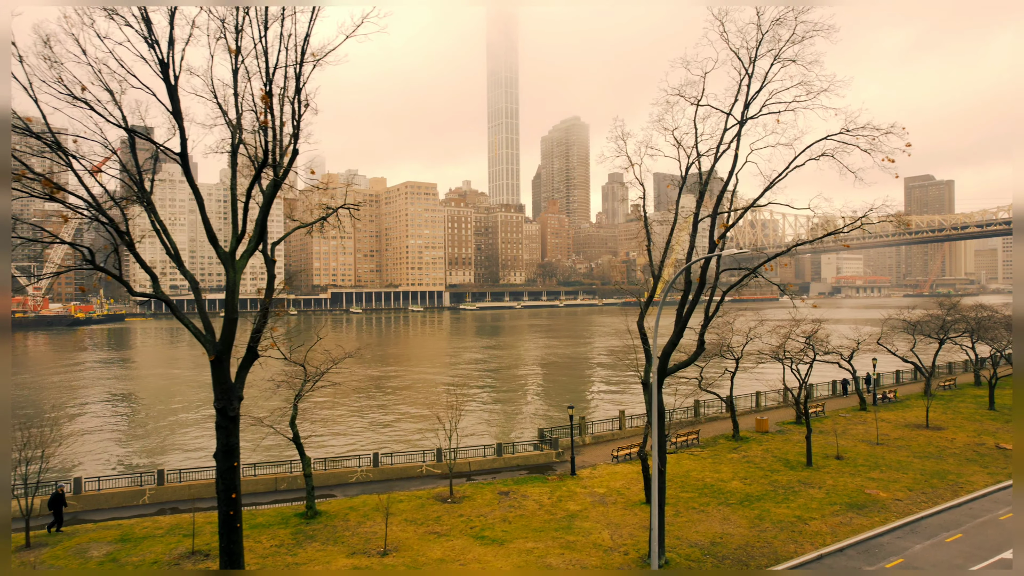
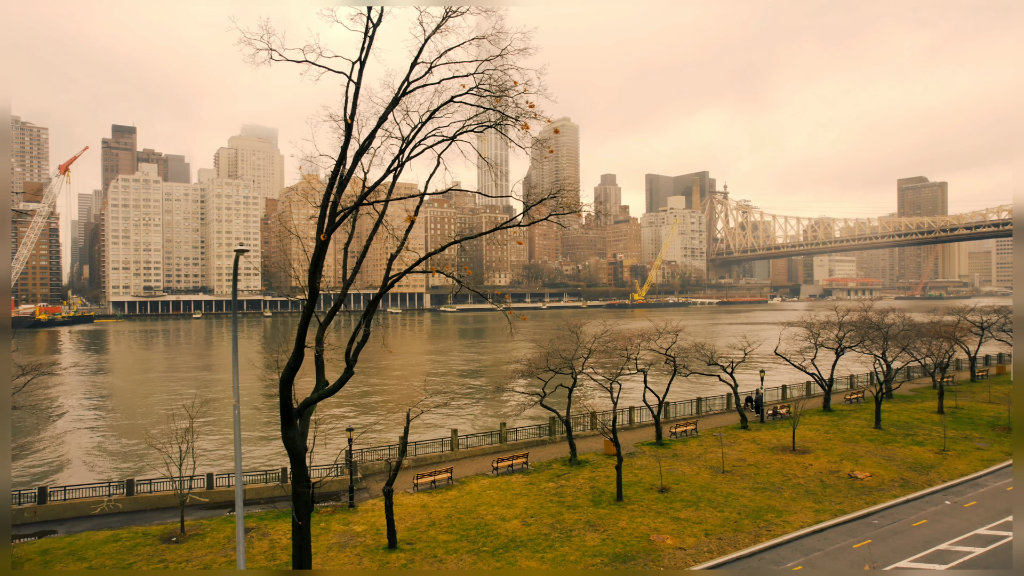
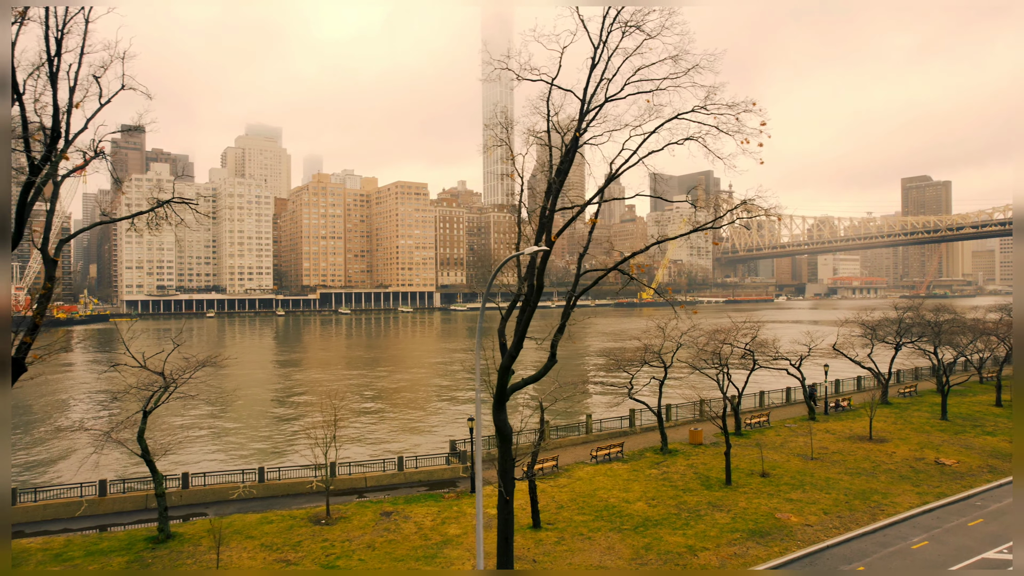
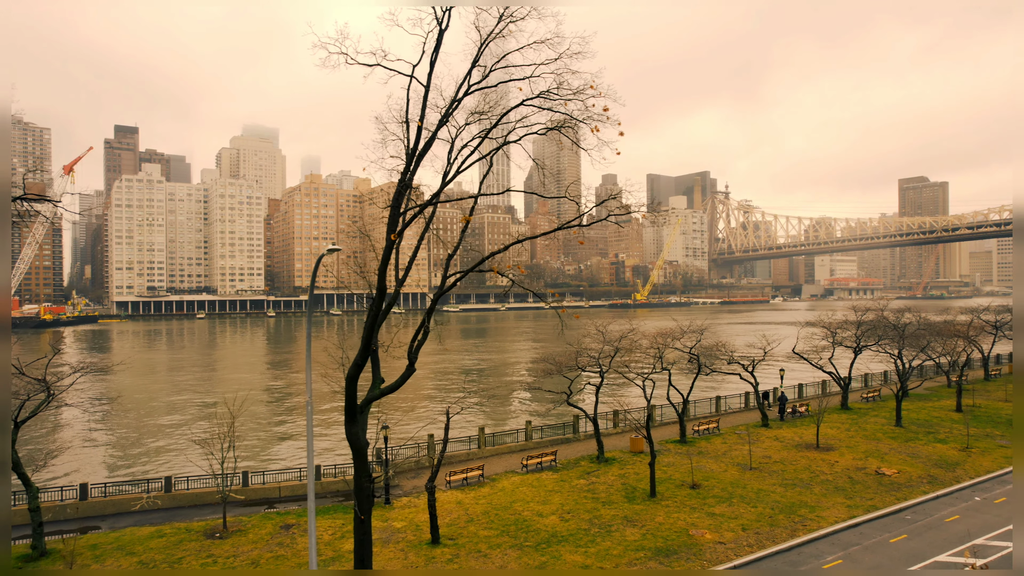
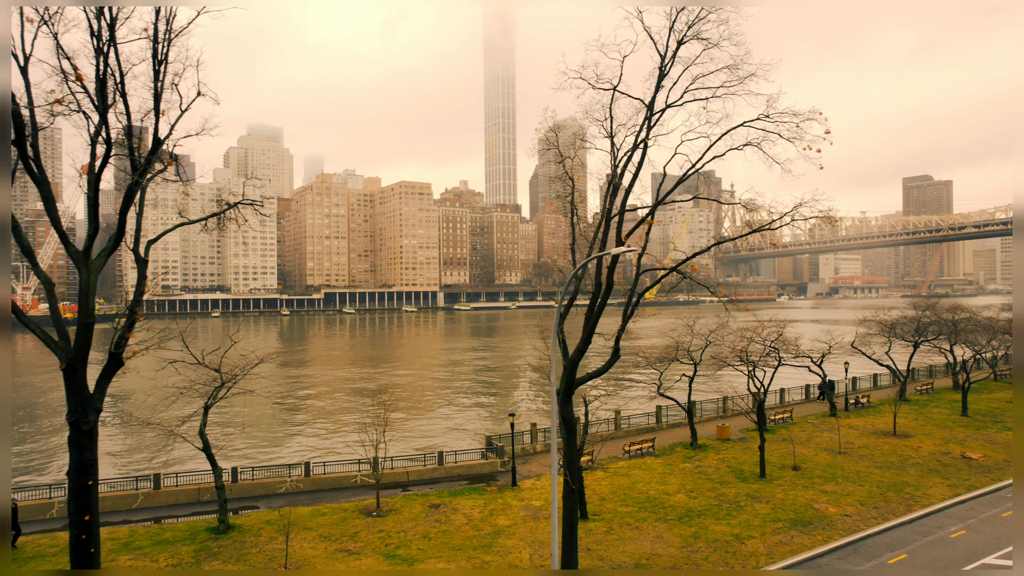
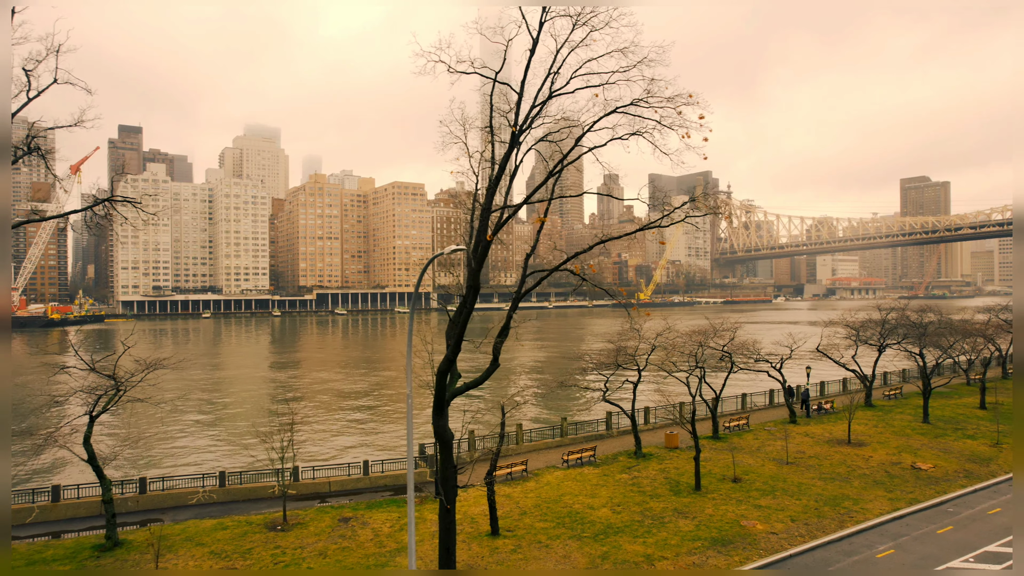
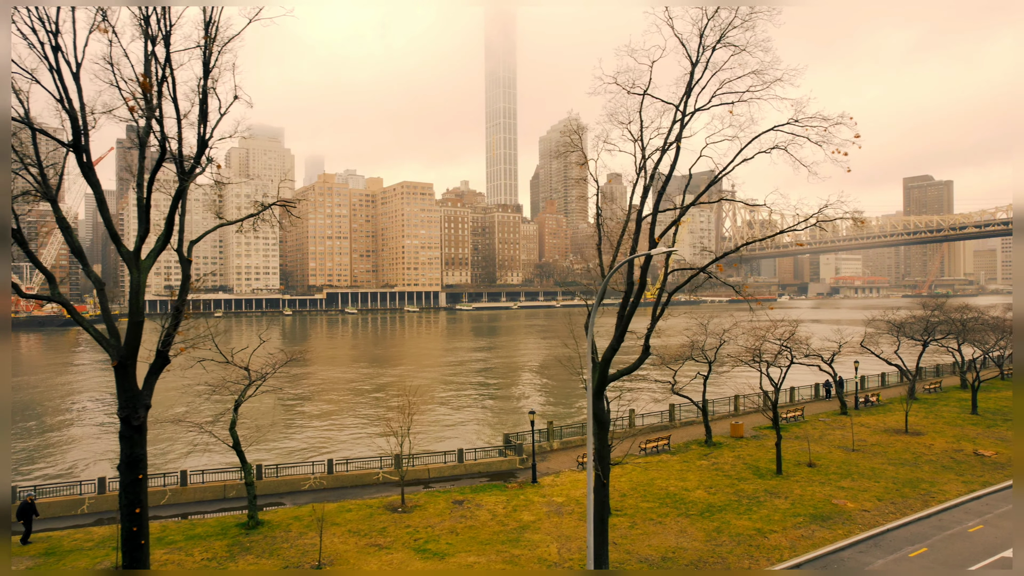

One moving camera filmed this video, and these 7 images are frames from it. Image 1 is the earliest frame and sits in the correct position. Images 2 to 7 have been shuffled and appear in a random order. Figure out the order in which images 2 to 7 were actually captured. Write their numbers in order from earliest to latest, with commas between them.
7, 5, 3, 6, 4, 2
